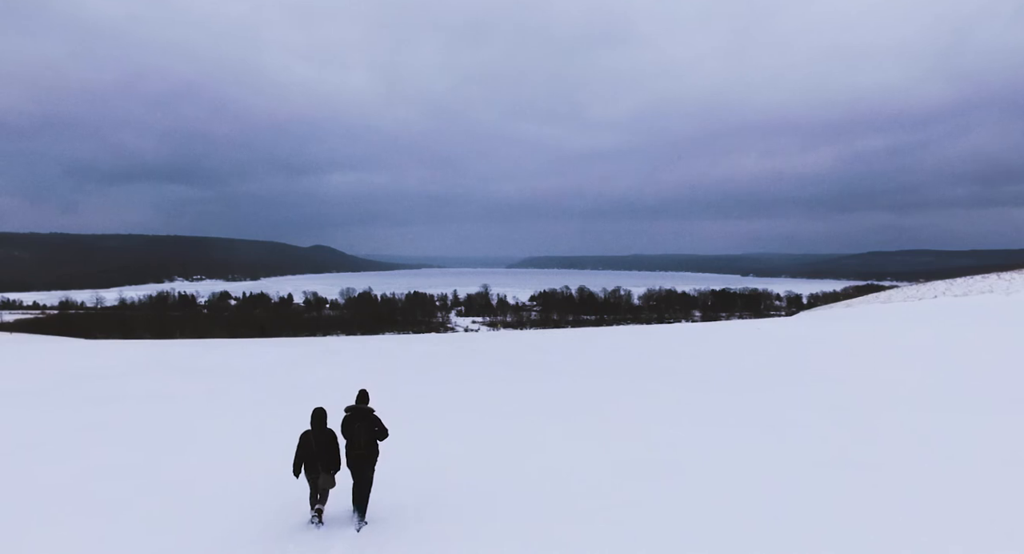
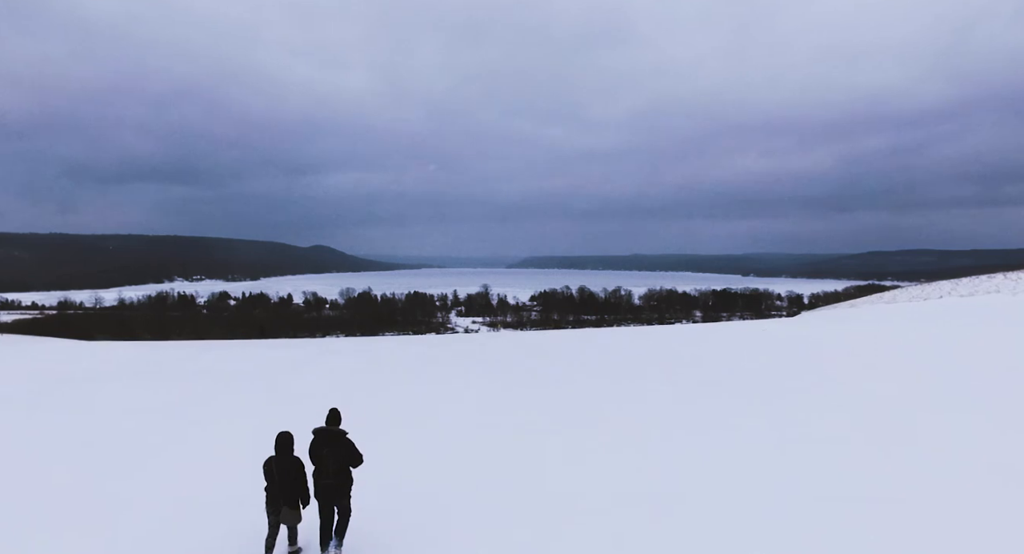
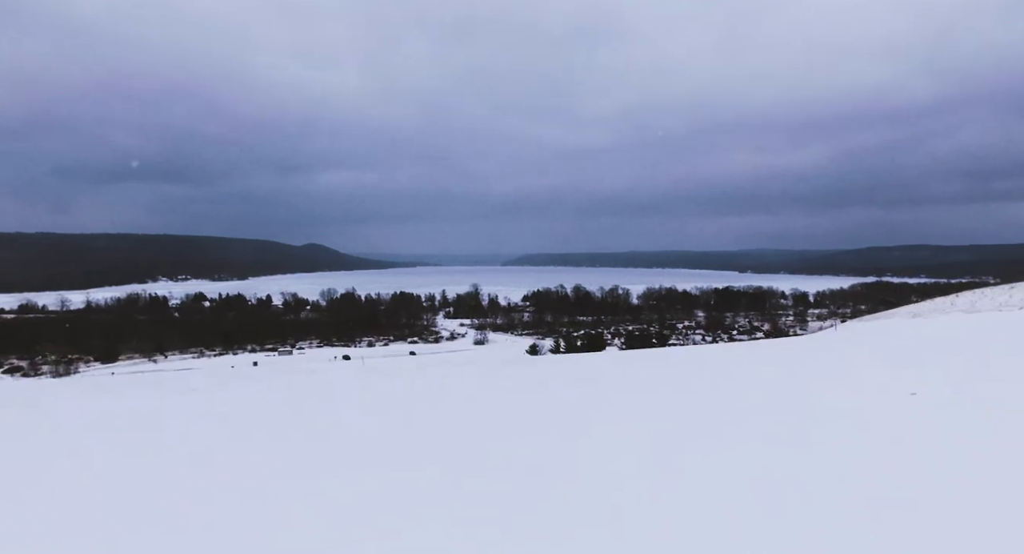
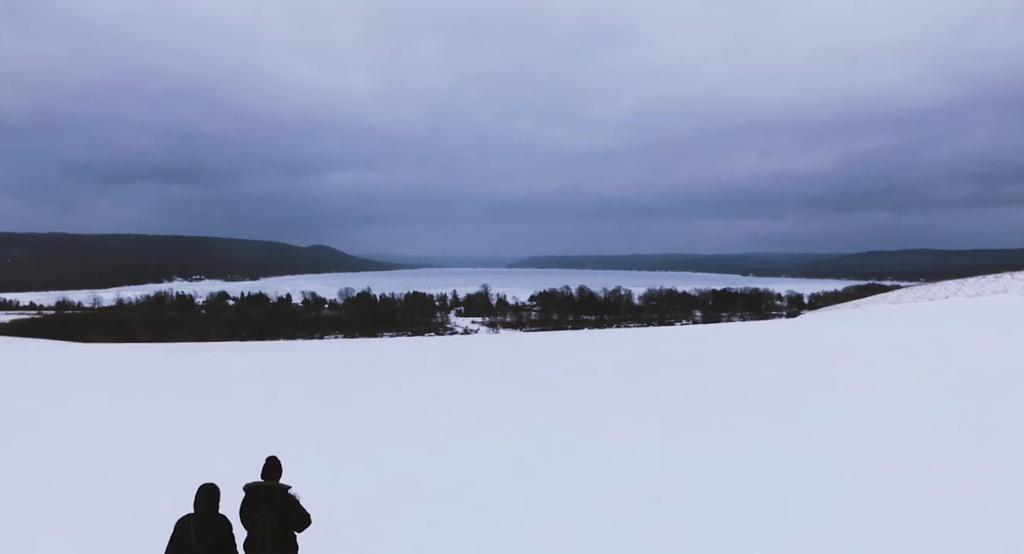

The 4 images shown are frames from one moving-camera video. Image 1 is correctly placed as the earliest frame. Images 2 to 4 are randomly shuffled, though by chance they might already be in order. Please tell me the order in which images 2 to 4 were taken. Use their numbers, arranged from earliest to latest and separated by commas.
2, 4, 3
